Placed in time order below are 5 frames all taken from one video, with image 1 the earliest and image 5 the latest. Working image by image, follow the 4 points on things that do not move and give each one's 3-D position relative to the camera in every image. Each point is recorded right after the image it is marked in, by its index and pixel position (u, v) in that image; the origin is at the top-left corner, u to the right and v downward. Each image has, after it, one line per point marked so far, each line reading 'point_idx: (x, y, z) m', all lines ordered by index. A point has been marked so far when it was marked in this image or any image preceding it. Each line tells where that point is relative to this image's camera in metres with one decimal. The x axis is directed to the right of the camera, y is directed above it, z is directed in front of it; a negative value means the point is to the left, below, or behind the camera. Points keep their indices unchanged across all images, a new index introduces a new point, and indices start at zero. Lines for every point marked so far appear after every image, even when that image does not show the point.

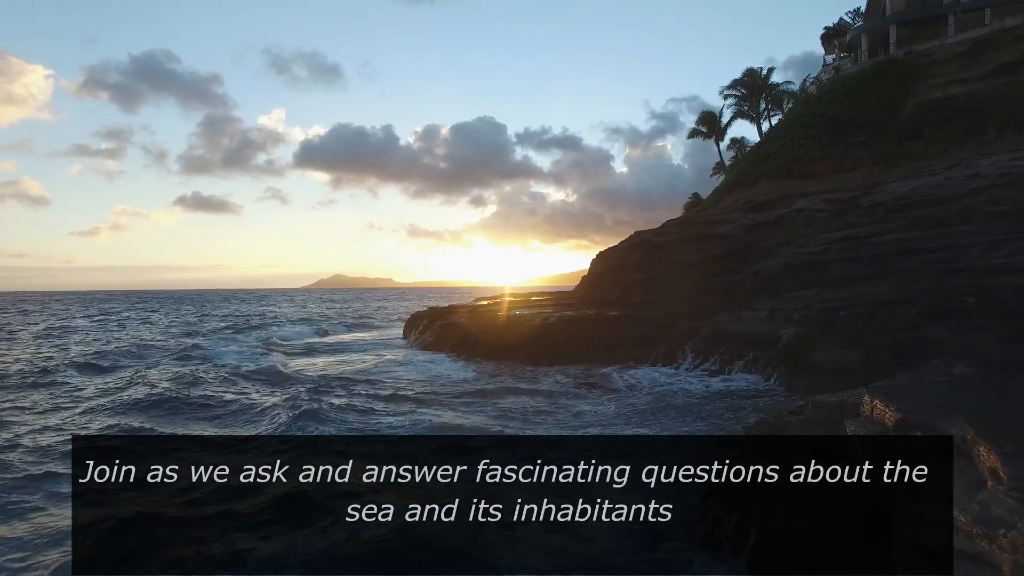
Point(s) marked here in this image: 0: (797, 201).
0: (+9.5, +2.9, +19.2) m
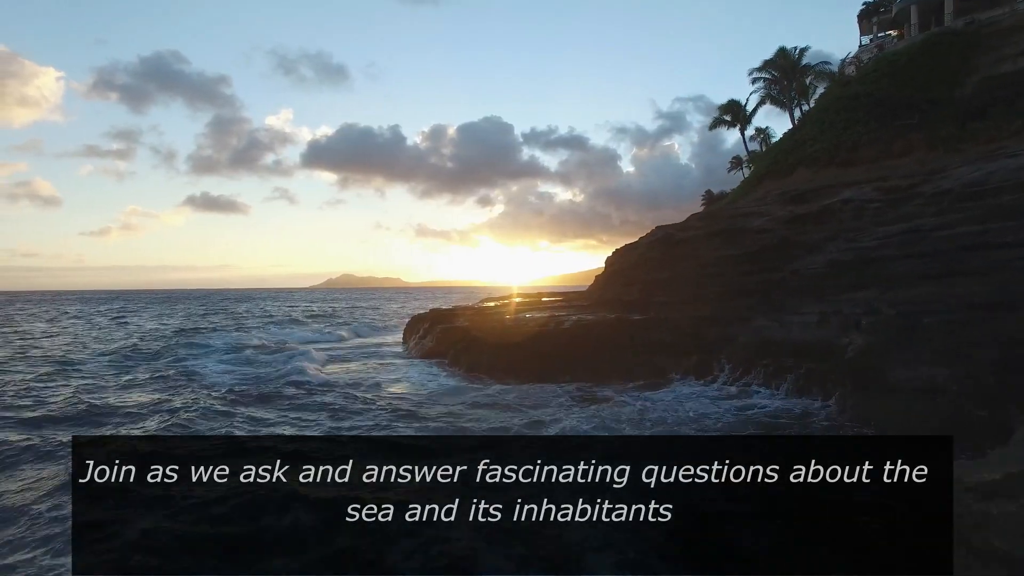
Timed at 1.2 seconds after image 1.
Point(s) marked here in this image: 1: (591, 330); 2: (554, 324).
0: (+9.8, +2.9, +17.0) m
1: (+2.5, -1.4, +18.1) m
2: (+1.4, -1.2, +19.2) m
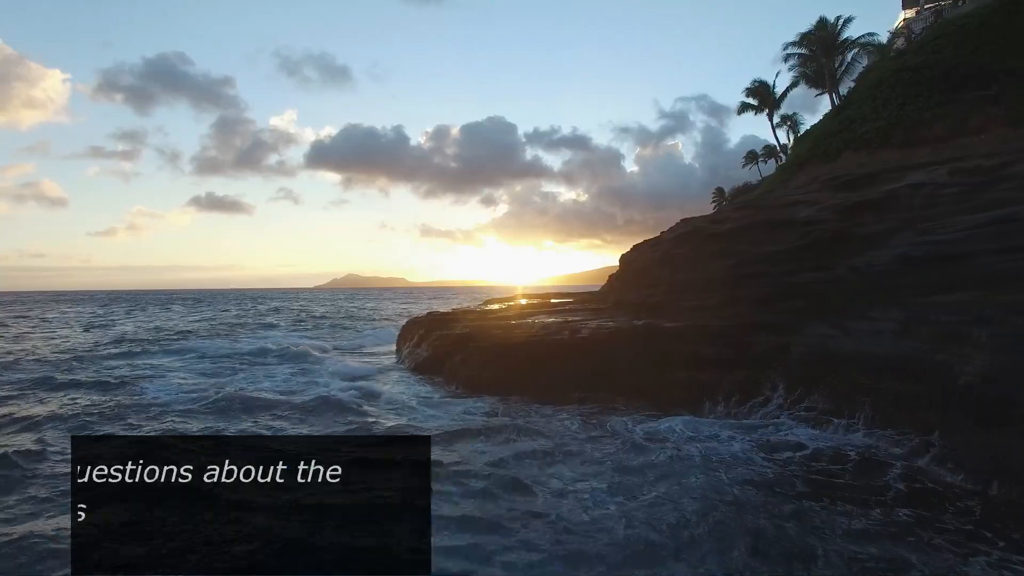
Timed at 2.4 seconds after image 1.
0: (+9.9, +2.9, +14.5) m
1: (+2.7, -1.4, +15.6) m
2: (+1.6, -1.3, +16.7) m
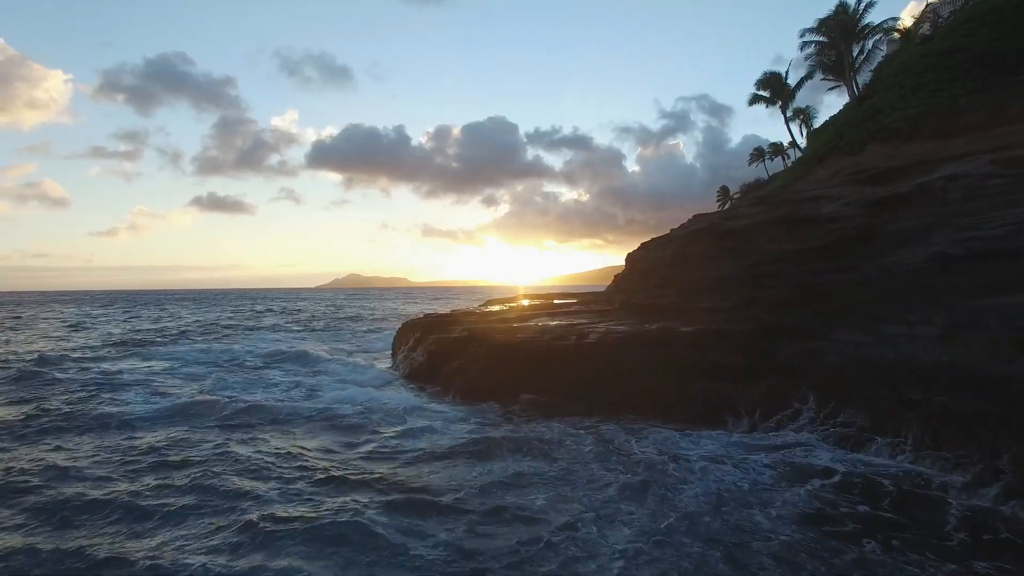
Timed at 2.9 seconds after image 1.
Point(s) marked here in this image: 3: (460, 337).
0: (+10.0, +2.8, +13.3) m
1: (+2.7, -1.4, +14.5) m
2: (+1.6, -1.3, +15.6) m
3: (-1.5, -1.6, +18.2) m
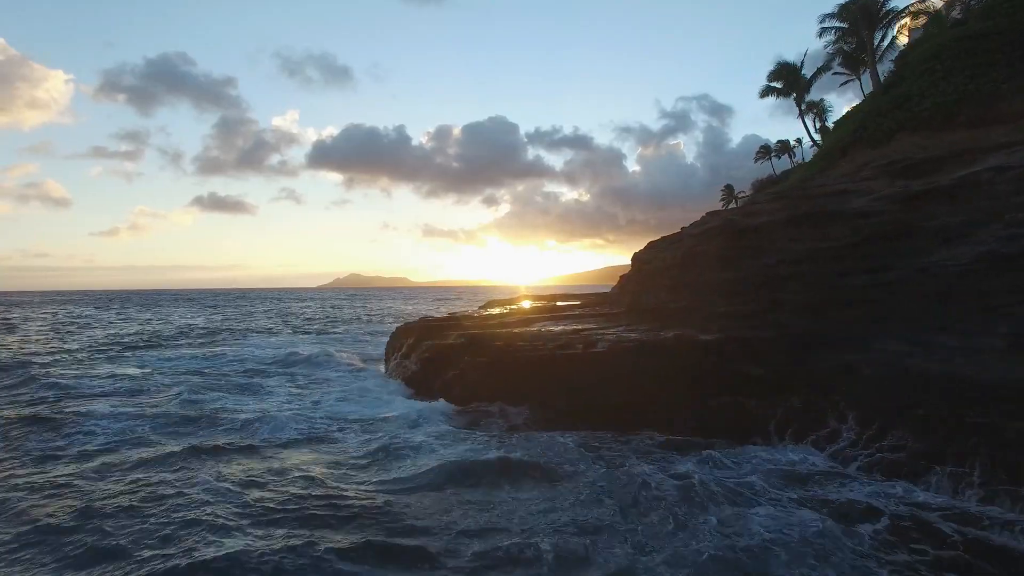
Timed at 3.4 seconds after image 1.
0: (+10.0, +2.8, +12.1) m
1: (+2.7, -1.5, +13.3) m
2: (+1.7, -1.3, +14.4) m
3: (-1.5, -1.6, +17.0) m
